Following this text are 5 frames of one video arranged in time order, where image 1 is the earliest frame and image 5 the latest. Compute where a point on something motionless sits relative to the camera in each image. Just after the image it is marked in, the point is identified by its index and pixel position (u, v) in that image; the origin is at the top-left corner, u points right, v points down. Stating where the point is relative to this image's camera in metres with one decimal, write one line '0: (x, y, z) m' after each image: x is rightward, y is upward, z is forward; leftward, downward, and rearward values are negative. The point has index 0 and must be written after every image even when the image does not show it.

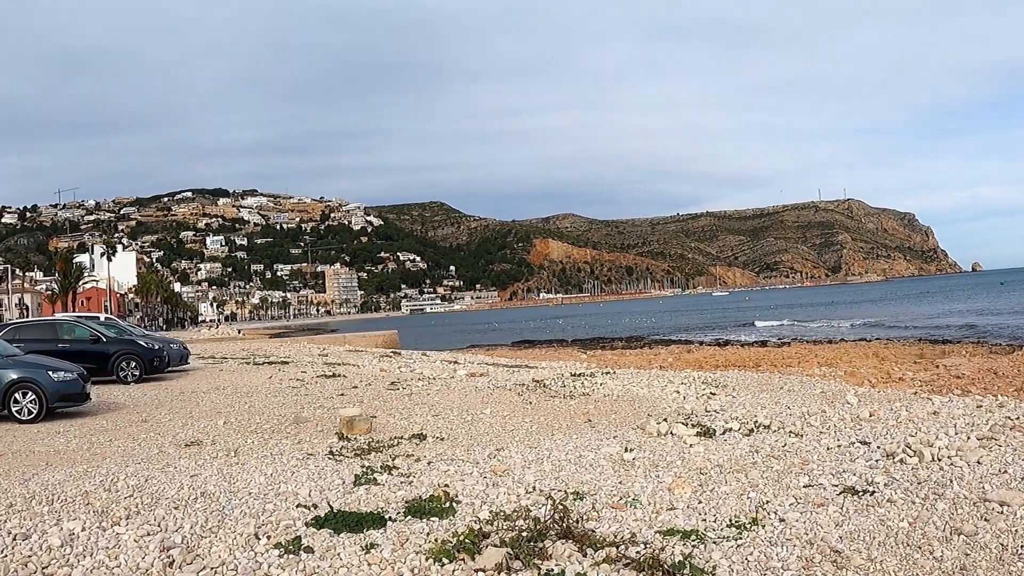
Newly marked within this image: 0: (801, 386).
0: (+6.5, -2.2, +18.8) m
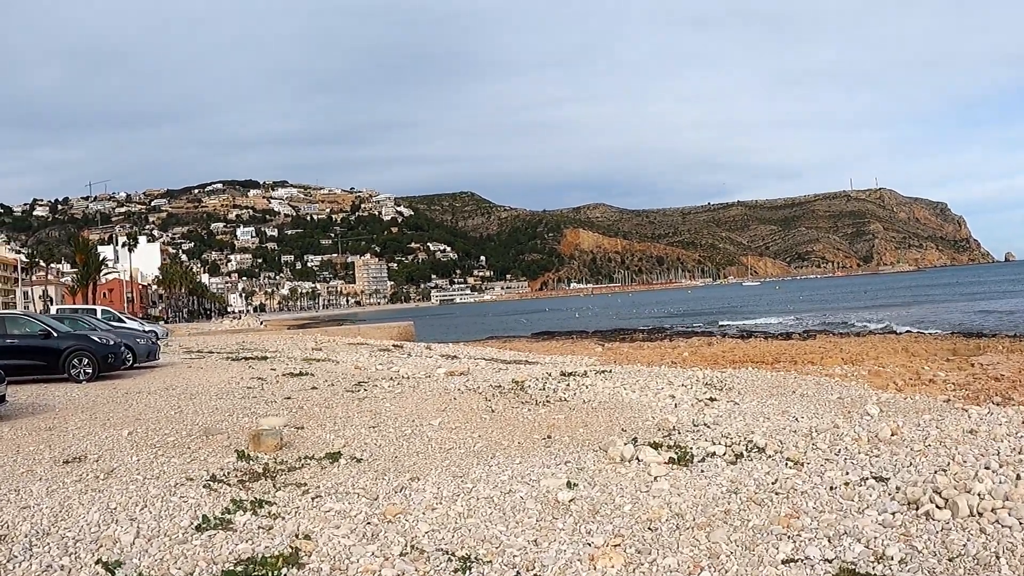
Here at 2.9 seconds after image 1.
0: (+5.9, -2.0, +16.4) m
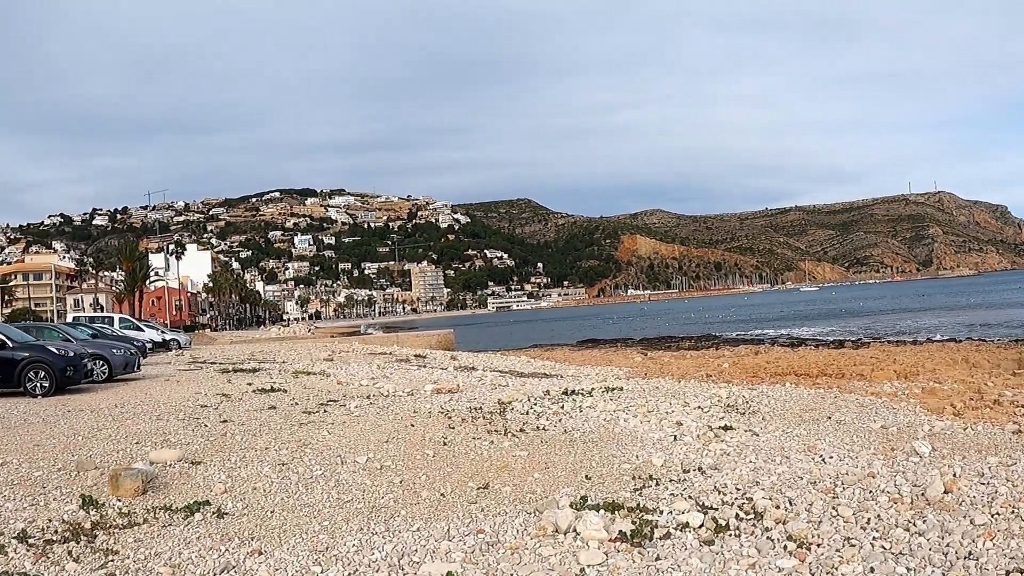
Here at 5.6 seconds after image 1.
0: (+5.6, -2.1, +13.6) m
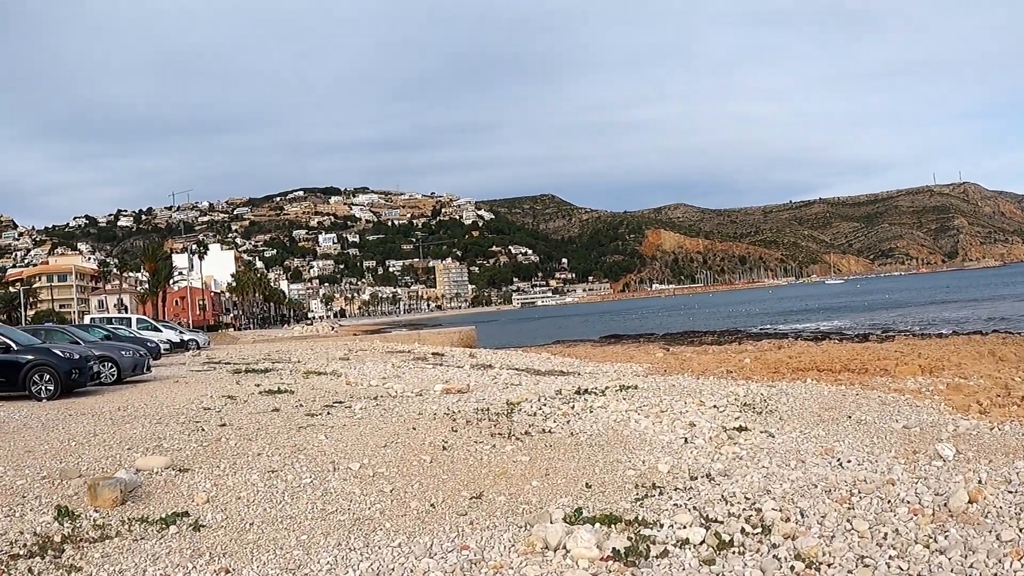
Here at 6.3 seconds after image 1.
0: (+5.7, -1.9, +13.0) m
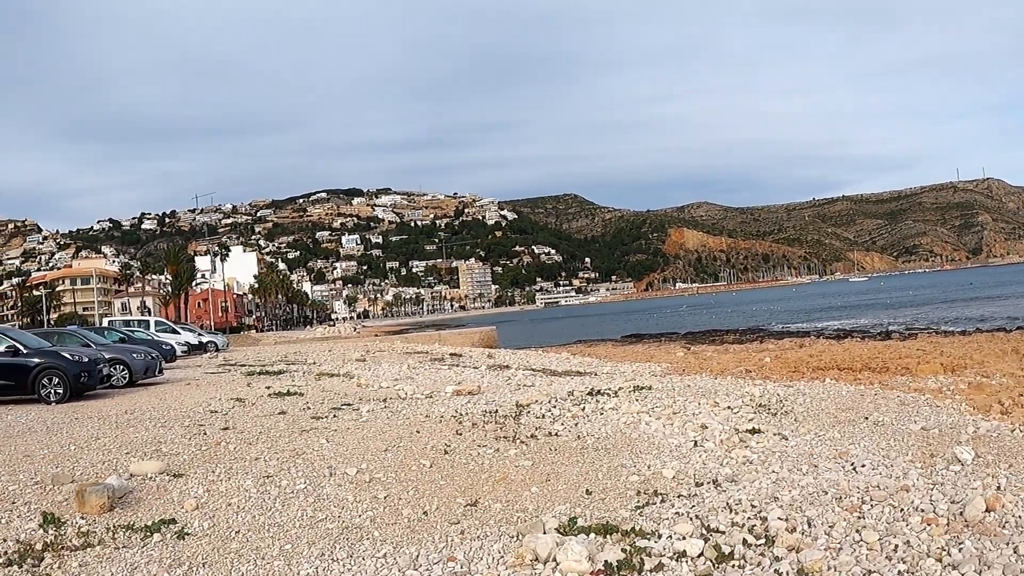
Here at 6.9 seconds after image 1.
0: (+5.8, -1.9, +12.5) m
